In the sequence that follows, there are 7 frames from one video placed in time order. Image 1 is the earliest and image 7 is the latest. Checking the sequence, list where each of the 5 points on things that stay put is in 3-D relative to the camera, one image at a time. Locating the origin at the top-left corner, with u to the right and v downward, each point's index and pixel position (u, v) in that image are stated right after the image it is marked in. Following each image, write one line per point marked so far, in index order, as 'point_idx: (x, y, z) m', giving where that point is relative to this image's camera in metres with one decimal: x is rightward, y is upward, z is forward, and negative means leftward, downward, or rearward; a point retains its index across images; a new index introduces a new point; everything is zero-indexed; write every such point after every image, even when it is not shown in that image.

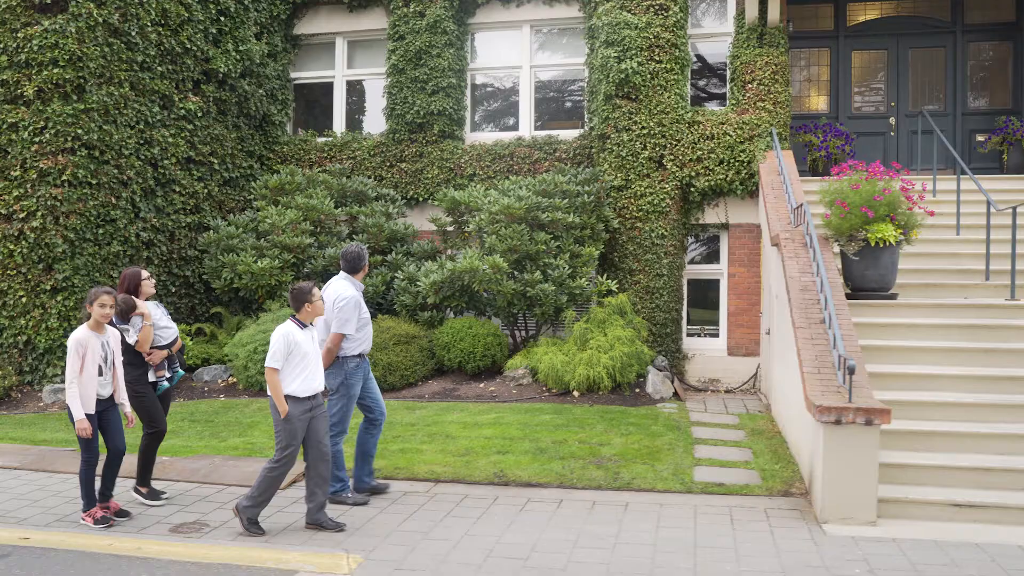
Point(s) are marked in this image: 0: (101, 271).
0: (-4.6, +0.2, +10.3) m
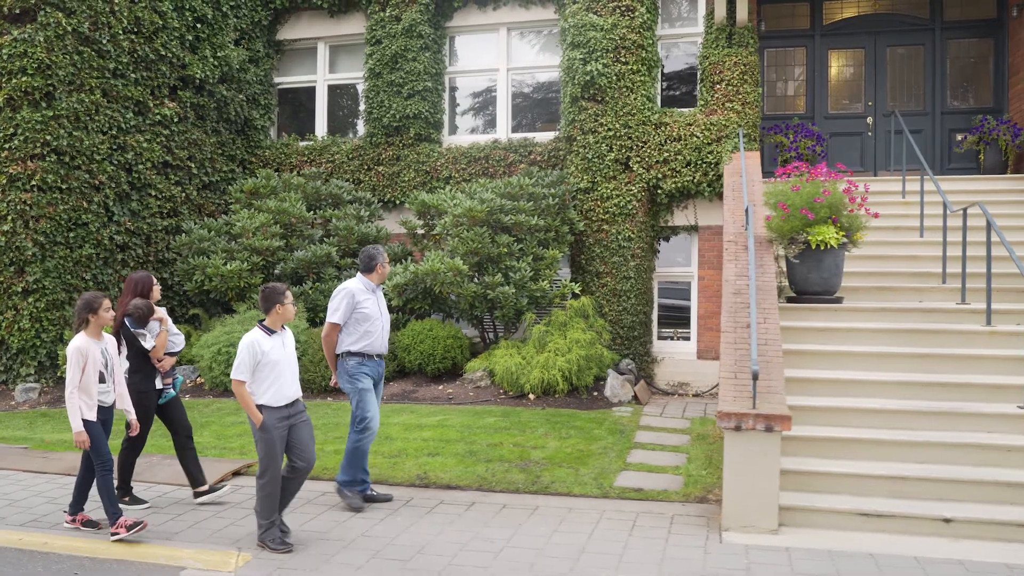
0: (-5.0, +0.2, +10.5) m
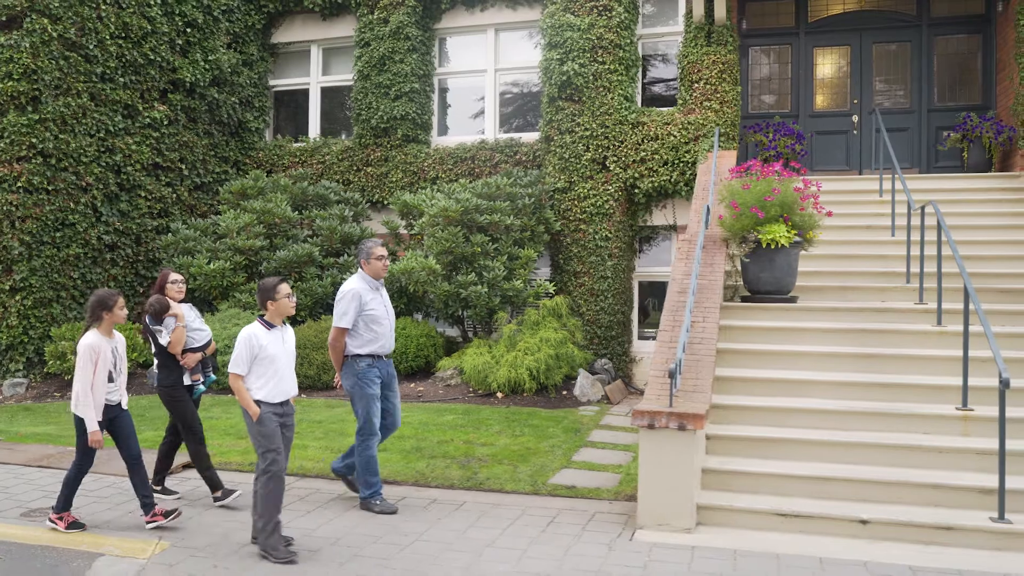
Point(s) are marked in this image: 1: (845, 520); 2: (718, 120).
0: (-5.3, +0.2, +10.8) m
1: (+2.1, -1.4, +5.7) m
2: (+2.5, +2.0, +11.0) m
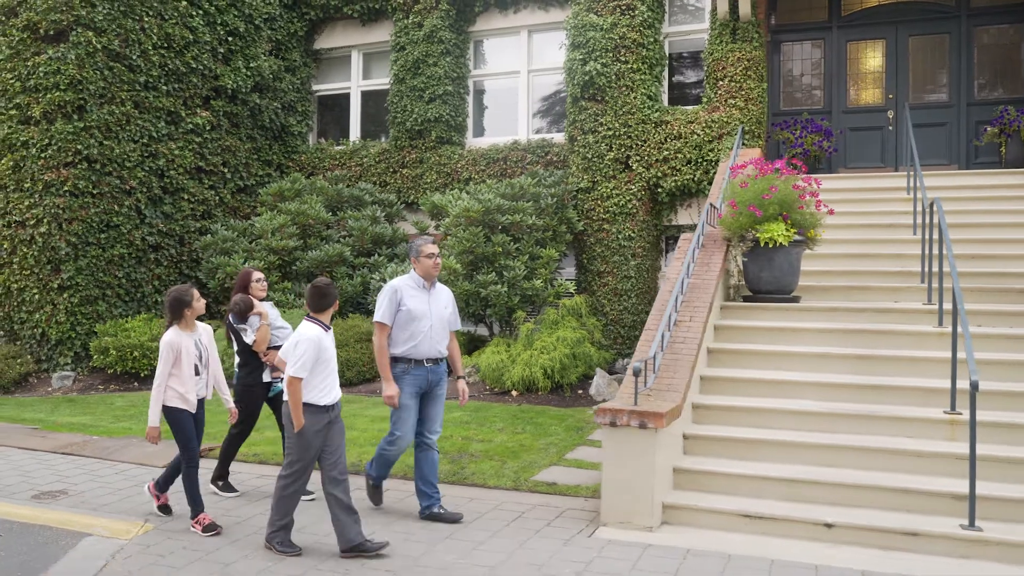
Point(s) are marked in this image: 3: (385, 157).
0: (-5.1, +0.2, +11.4) m
1: (+1.8, -1.4, +5.6) m
2: (+2.7, +2.0, +10.9) m
3: (-1.9, +2.0, +13.7) m
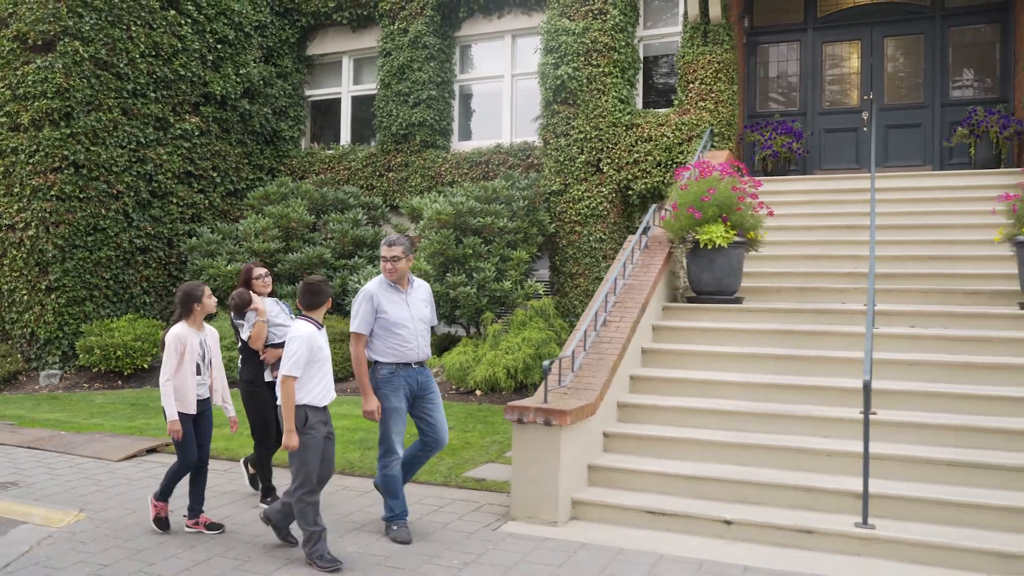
0: (-5.4, +0.2, +11.8) m
1: (+1.2, -1.4, +5.7) m
2: (+2.4, +2.0, +10.9) m
3: (-2.1, +1.9, +13.9) m
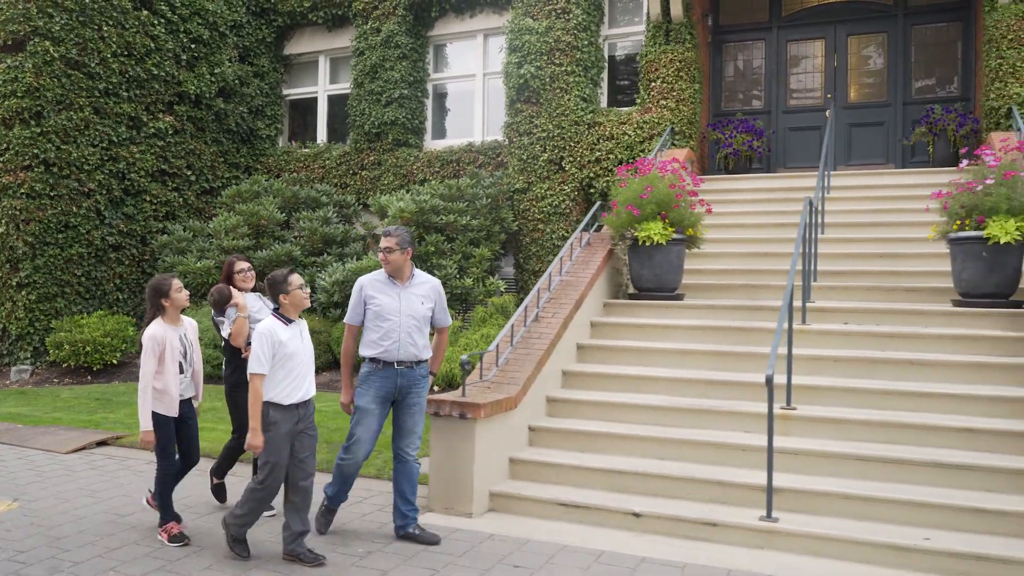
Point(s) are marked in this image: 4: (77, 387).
0: (-5.8, +0.2, +12.0) m
1: (+0.7, -1.4, +5.8) m
2: (+1.9, +2.0, +11.0) m
3: (-2.6, +2.0, +14.1) m
4: (-5.3, -1.2, +11.2) m
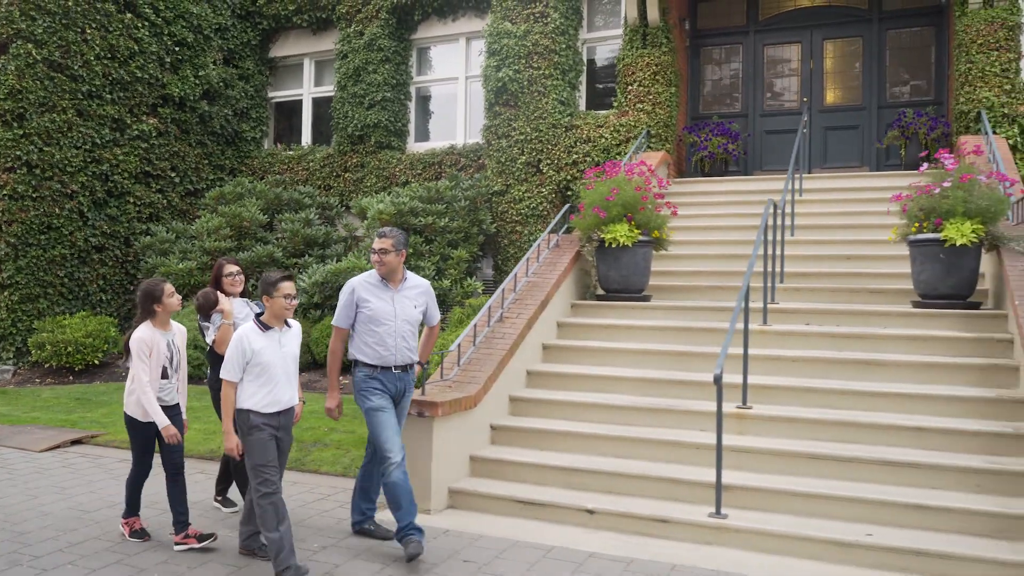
0: (-6.1, +0.2, +12.1) m
1: (+0.4, -1.4, +5.8) m
2: (+1.6, +2.0, +11.1) m
3: (-2.8, +2.0, +14.2) m
4: (-5.6, -1.2, +11.3) m
